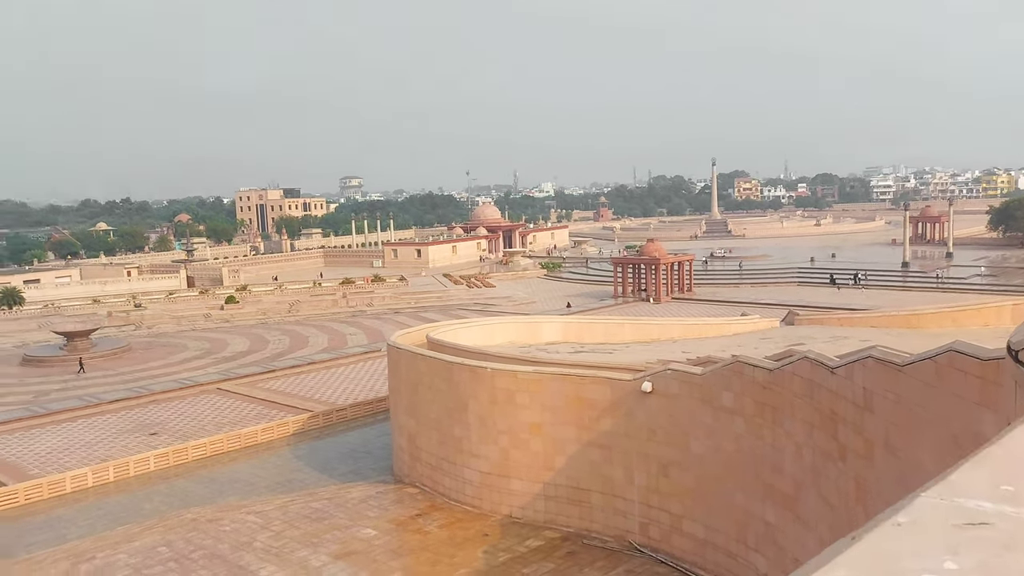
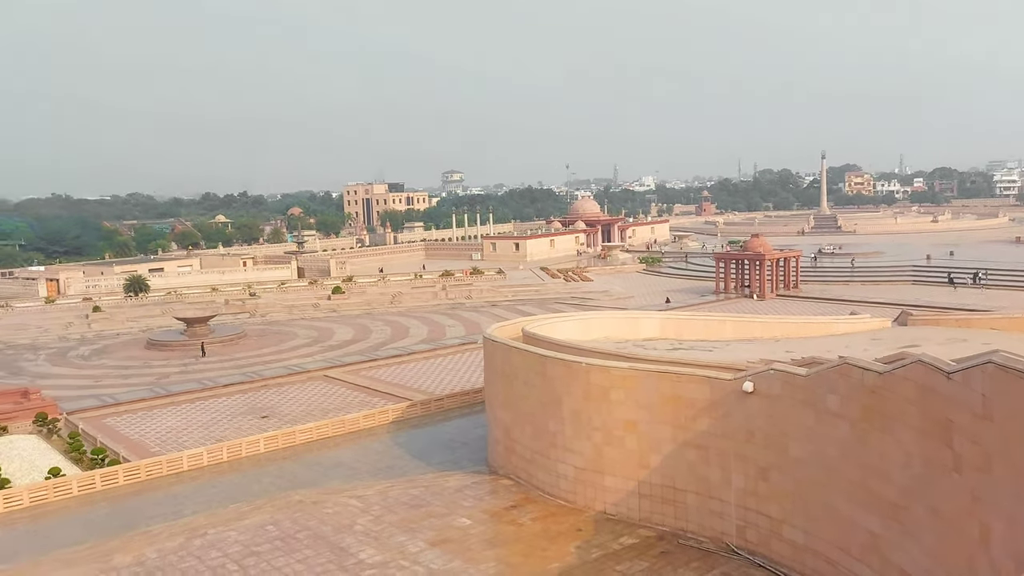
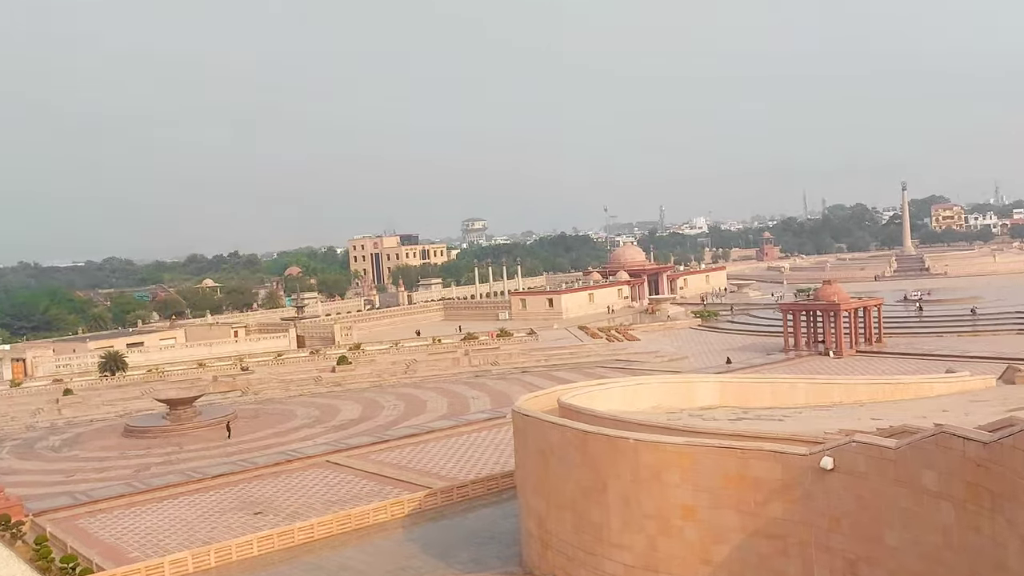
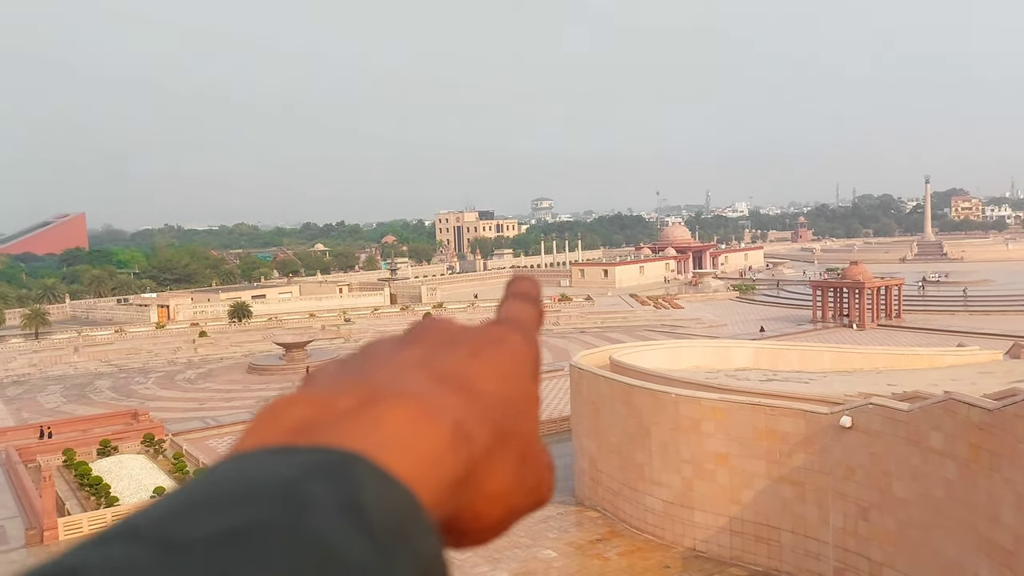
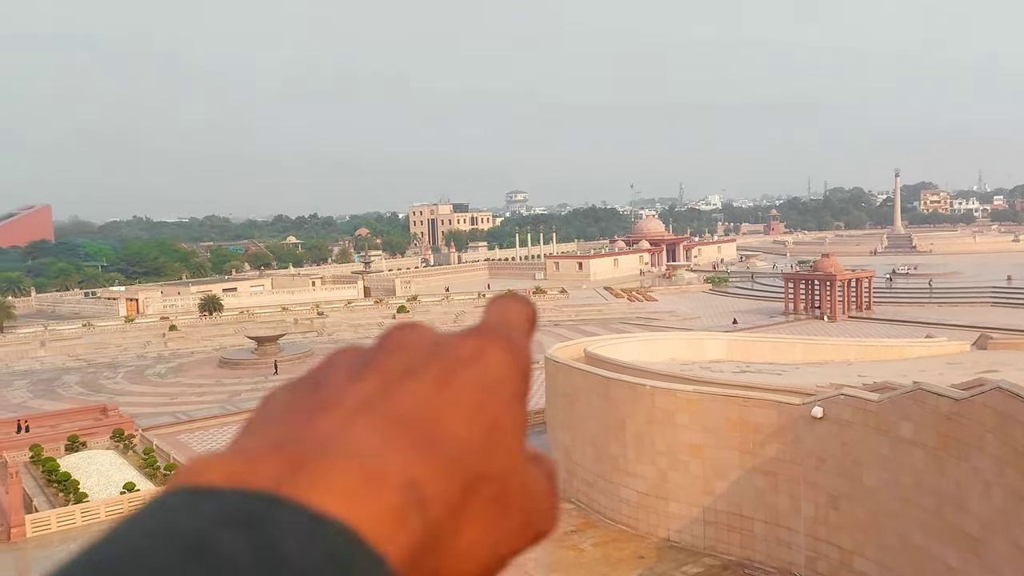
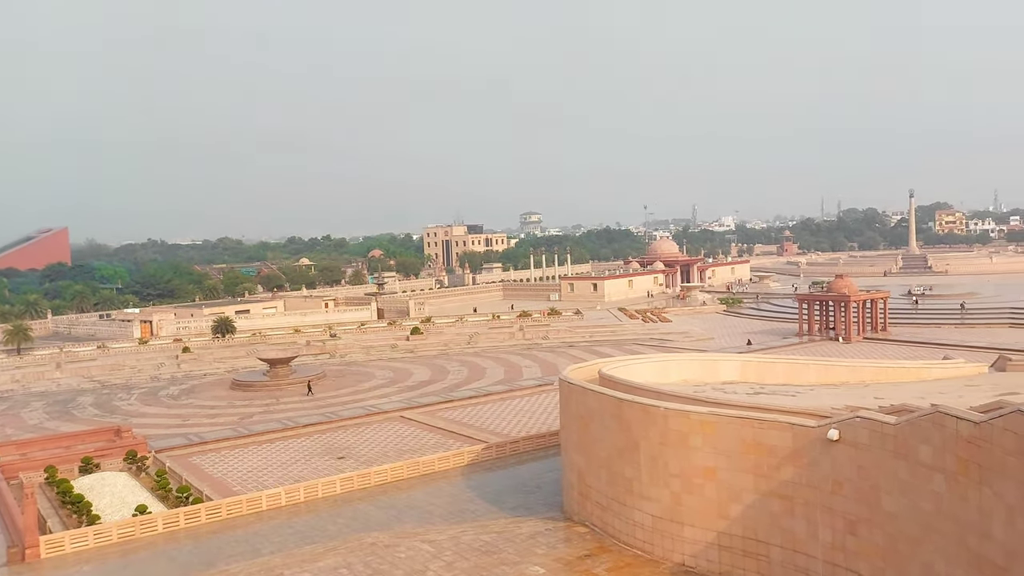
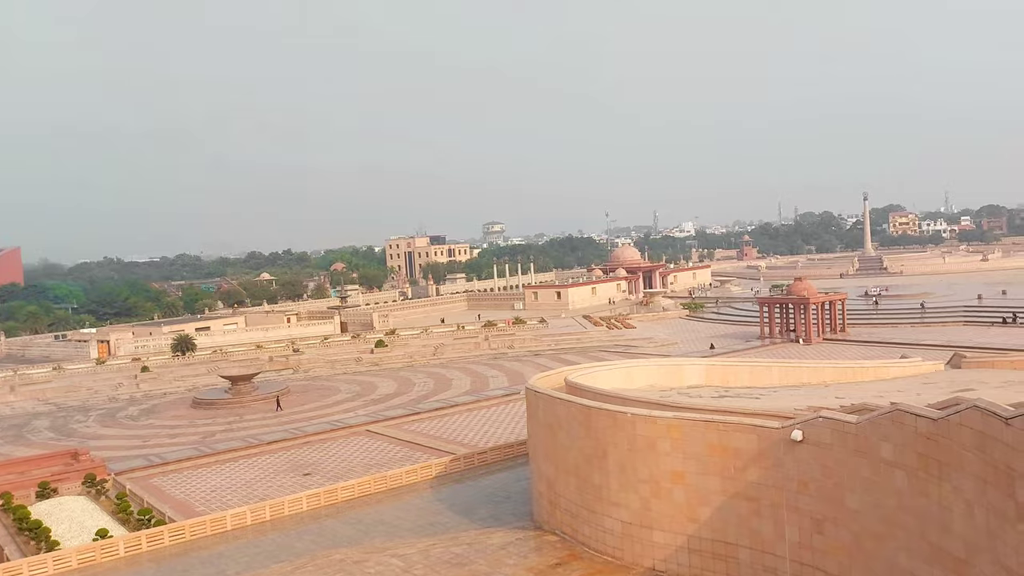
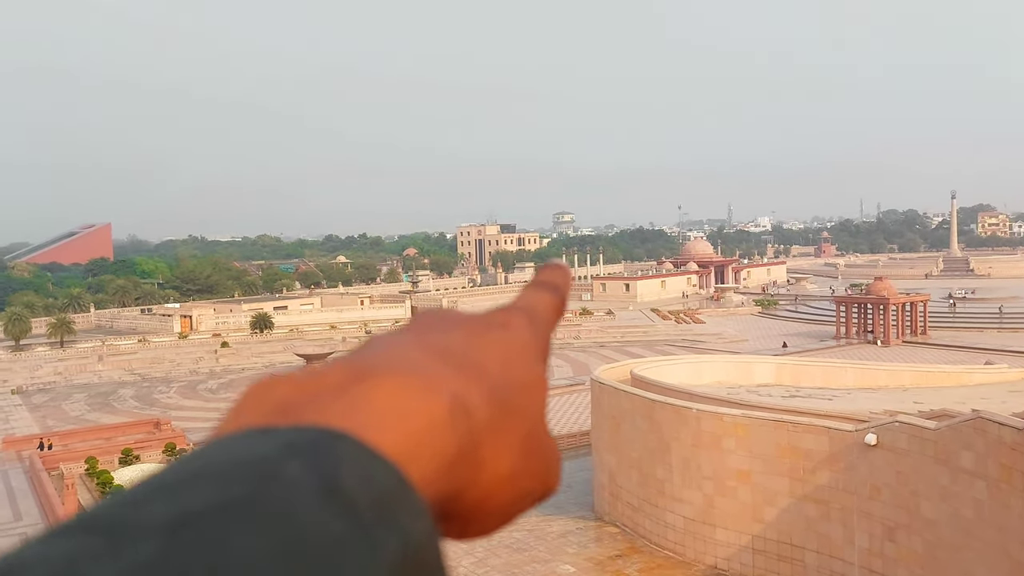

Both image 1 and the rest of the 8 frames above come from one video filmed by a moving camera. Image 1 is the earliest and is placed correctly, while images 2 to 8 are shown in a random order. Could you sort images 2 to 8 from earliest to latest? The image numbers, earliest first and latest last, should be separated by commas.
2, 5, 4, 8, 6, 7, 3
